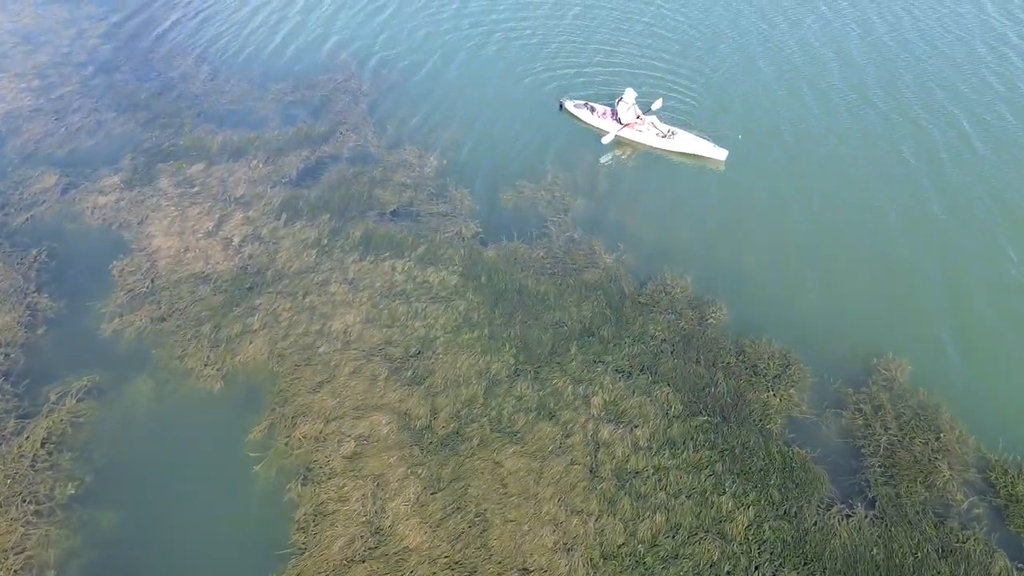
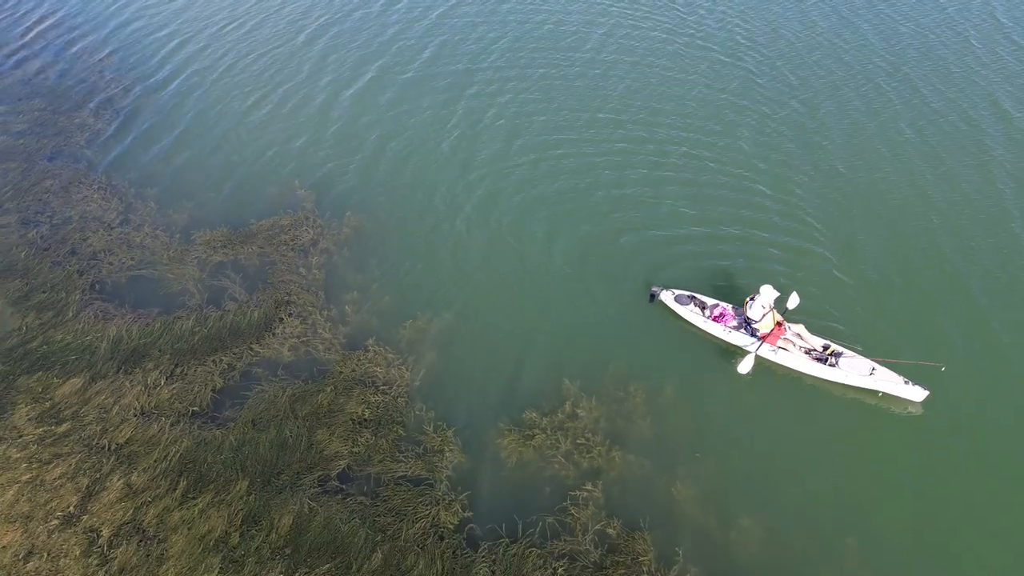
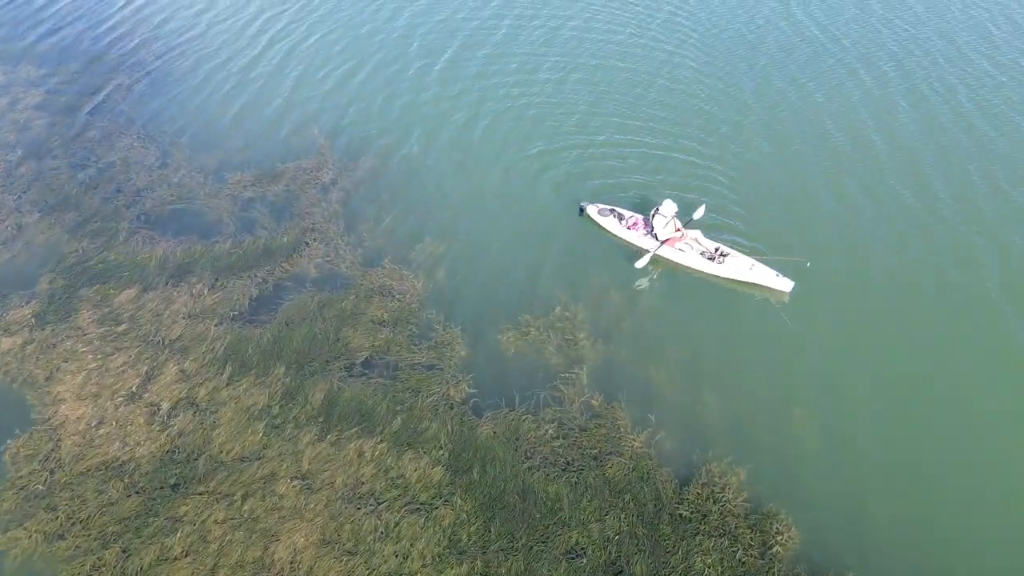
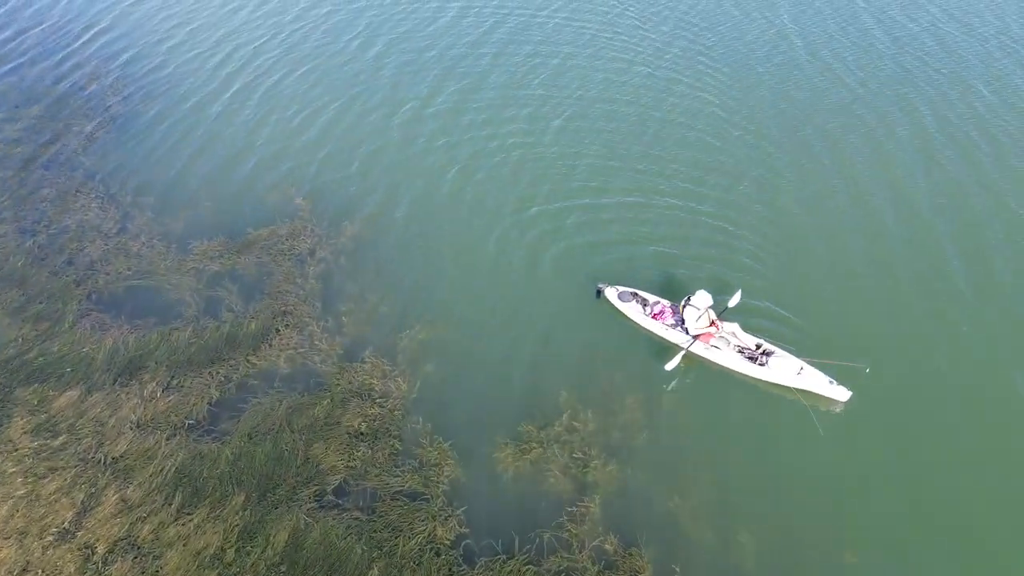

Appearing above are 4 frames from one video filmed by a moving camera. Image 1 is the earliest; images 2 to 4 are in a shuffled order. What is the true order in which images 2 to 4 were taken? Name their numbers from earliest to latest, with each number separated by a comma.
3, 4, 2
